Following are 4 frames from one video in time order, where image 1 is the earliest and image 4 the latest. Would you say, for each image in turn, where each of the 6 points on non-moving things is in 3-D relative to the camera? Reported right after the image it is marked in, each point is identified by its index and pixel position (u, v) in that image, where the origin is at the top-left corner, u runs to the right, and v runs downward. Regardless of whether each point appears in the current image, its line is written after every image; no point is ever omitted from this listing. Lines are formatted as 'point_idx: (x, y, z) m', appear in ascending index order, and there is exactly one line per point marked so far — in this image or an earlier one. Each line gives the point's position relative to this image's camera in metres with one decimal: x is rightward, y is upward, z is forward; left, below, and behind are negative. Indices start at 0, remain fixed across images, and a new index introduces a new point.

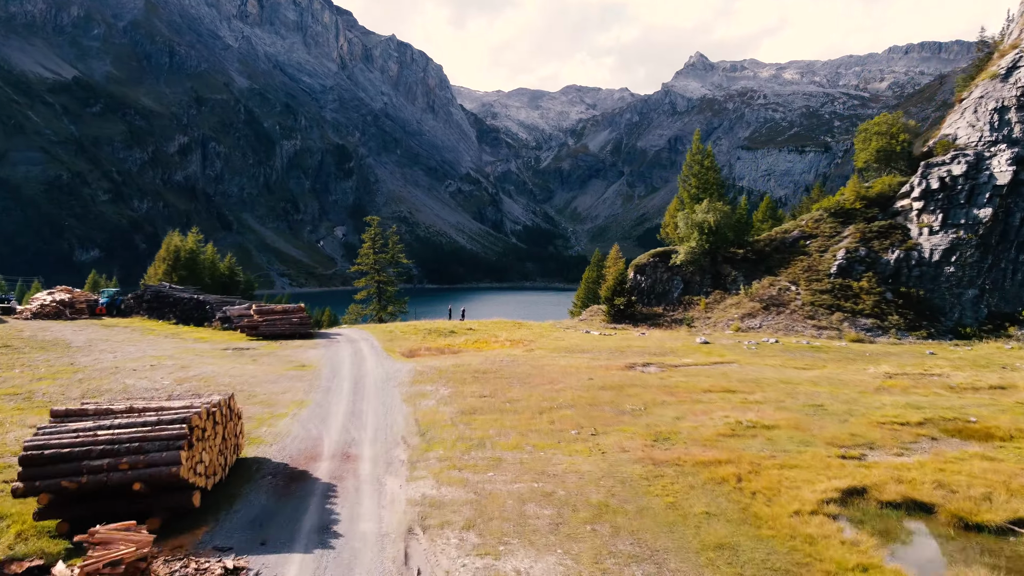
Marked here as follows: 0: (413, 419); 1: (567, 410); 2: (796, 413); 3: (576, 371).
0: (-2.7, -3.7, +14.0) m
1: (+1.6, -3.6, +14.8) m
2: (+8.2, -3.6, +14.7) m
3: (+2.5, -3.2, +19.3) m
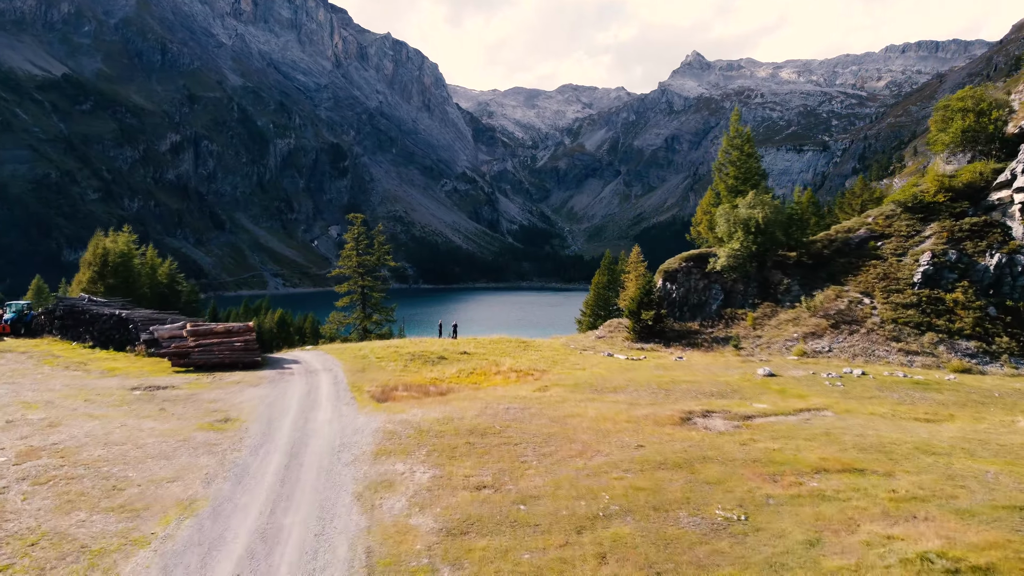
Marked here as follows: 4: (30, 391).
0: (-2.4, -4.3, +8.2) m
1: (+1.9, -4.2, +9.0) m
2: (+8.5, -4.2, +8.9) m
3: (+2.8, -3.8, +13.4) m
4: (-15.9, -3.4, +16.9) m
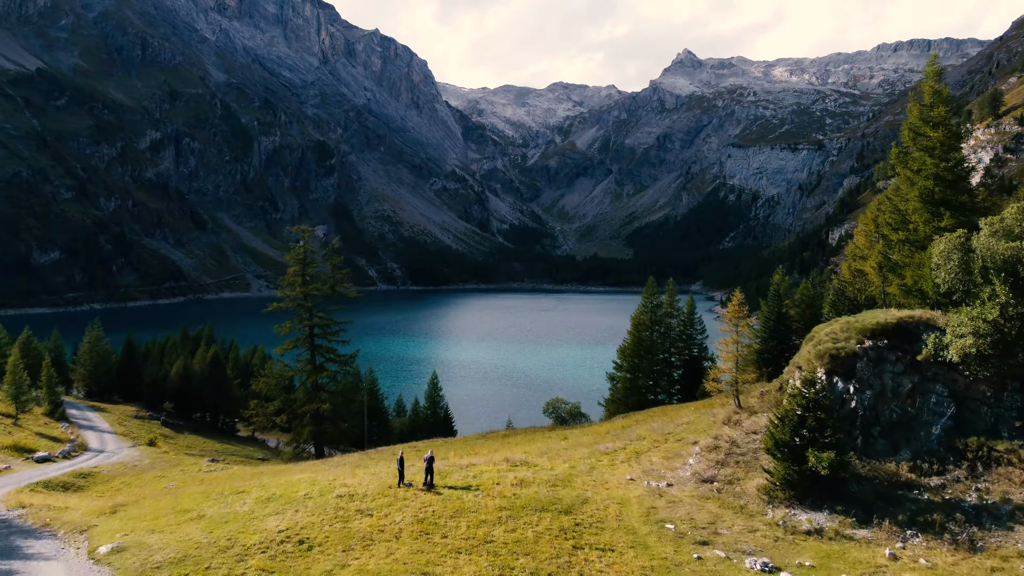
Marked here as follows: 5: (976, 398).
0: (-1.2, -7.2, -5.3) m
1: (+3.1, -7.1, -4.4) m
2: (+9.7, -7.1, -4.4) m
3: (+3.9, -6.7, 0.0) m
4: (-14.9, -6.4, +3.2) m
5: (+12.7, -3.0, +13.7) m
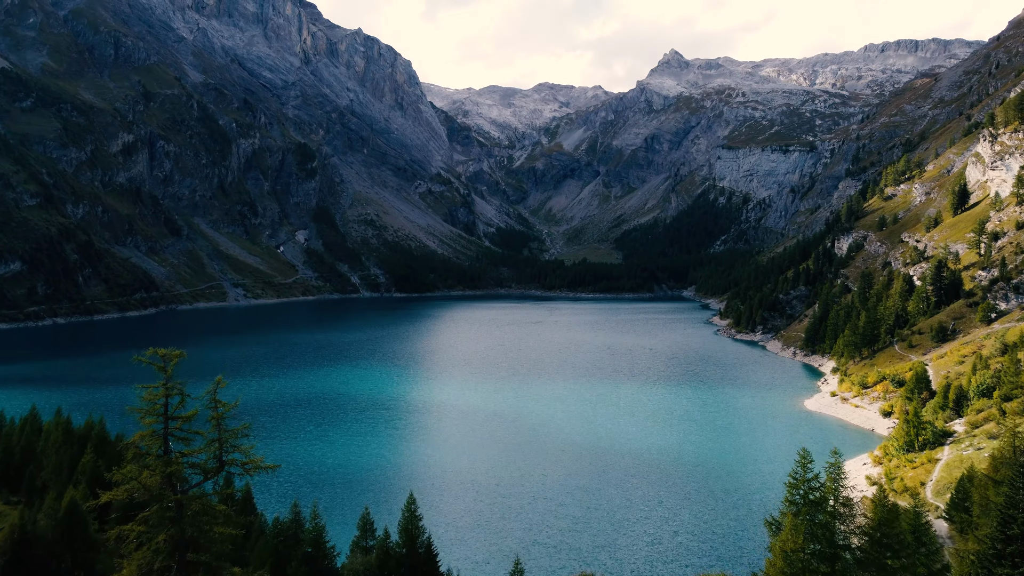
0: (+1.1, -13.9, -21.4) m
1: (+5.4, -13.8, -20.4) m
2: (+12.0, -13.7, -20.2) m
3: (+6.1, -13.4, -15.9) m
4: (-12.8, -13.2, -13.3) m
5: (+14.5, -9.5, -2.0) m
